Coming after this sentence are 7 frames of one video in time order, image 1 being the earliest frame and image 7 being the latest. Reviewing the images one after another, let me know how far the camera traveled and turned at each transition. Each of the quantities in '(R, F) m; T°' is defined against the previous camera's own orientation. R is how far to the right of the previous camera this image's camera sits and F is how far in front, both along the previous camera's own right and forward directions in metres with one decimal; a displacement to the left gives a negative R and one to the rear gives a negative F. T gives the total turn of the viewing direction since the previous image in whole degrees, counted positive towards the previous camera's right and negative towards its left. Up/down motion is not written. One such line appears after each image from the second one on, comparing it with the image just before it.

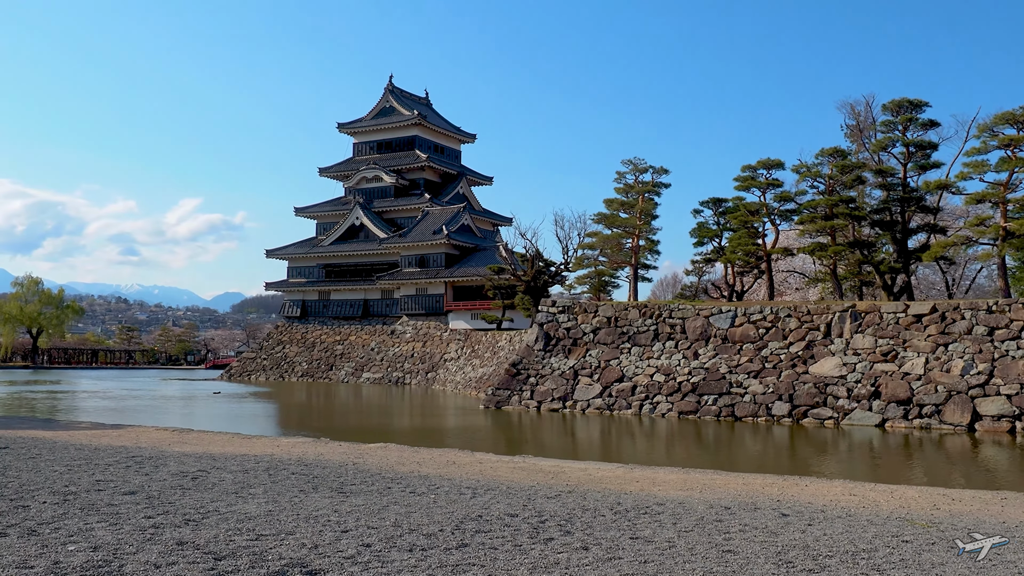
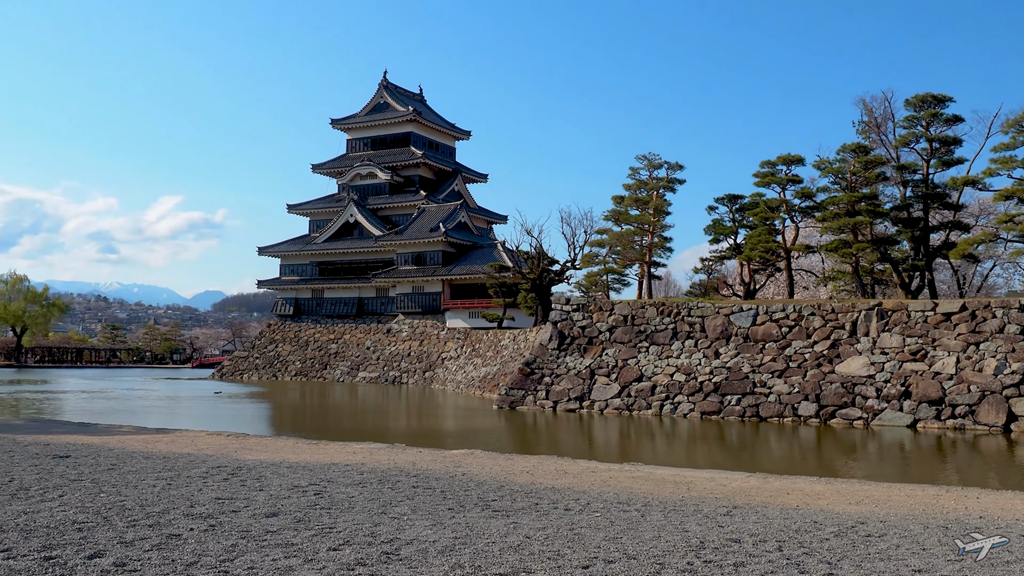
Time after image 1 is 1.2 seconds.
(-0.9, +0.5) m; +1°
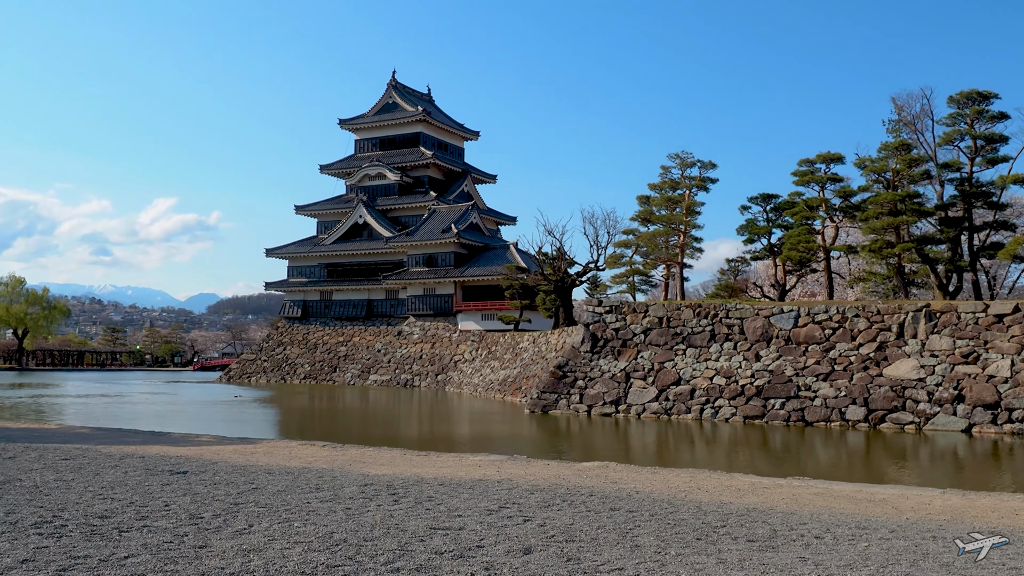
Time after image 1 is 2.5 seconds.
(-1.0, +0.5) m; 0°
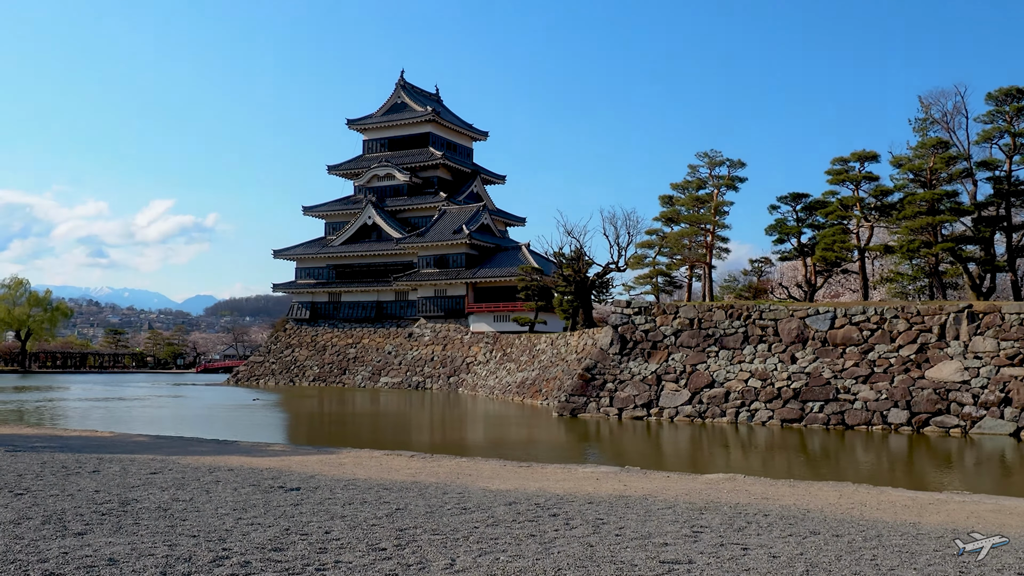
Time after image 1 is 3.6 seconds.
(-0.8, +0.4) m; 0°
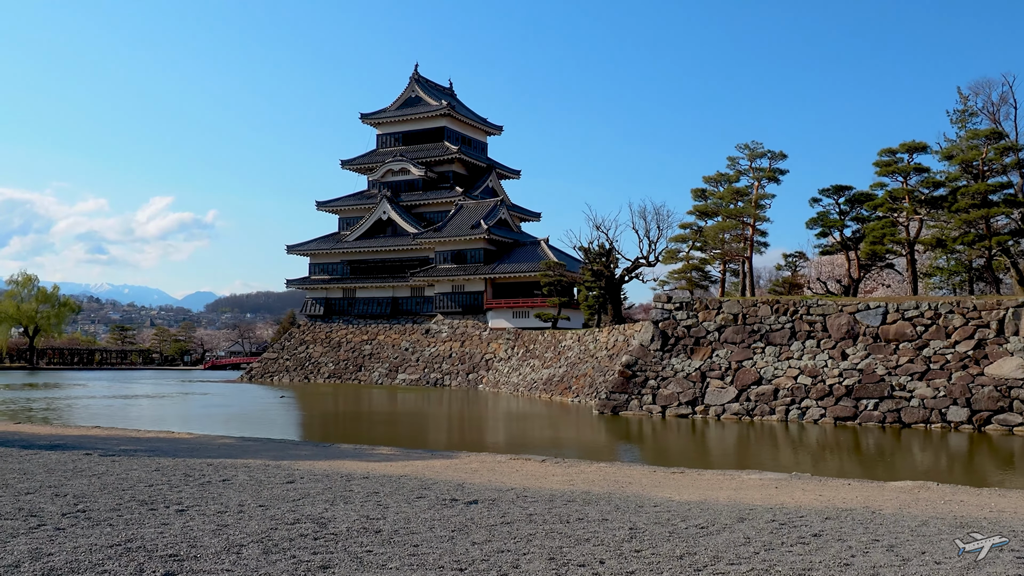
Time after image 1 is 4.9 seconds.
(-1.0, +0.5) m; 0°
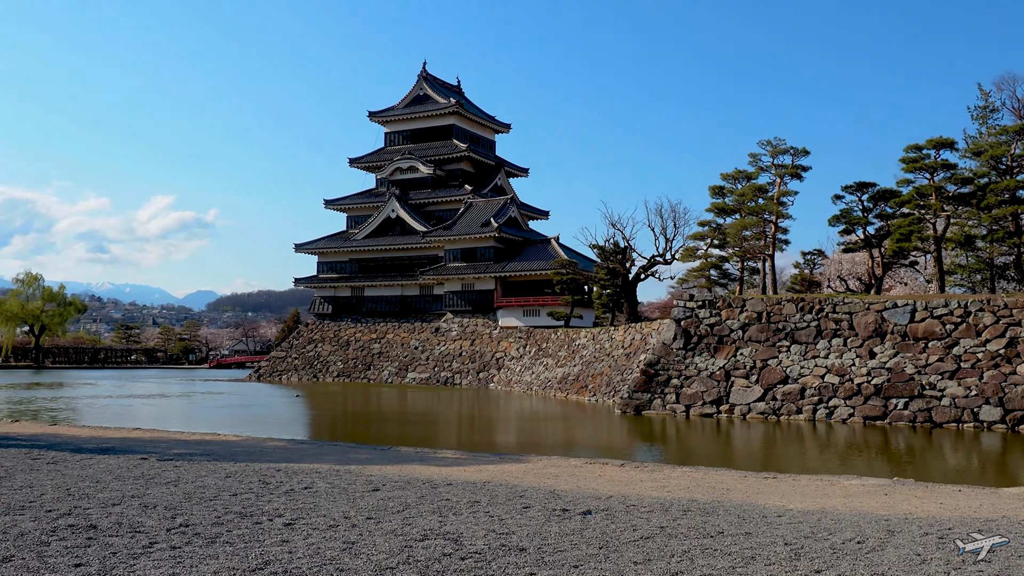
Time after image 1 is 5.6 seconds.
(-0.5, +0.2) m; 0°
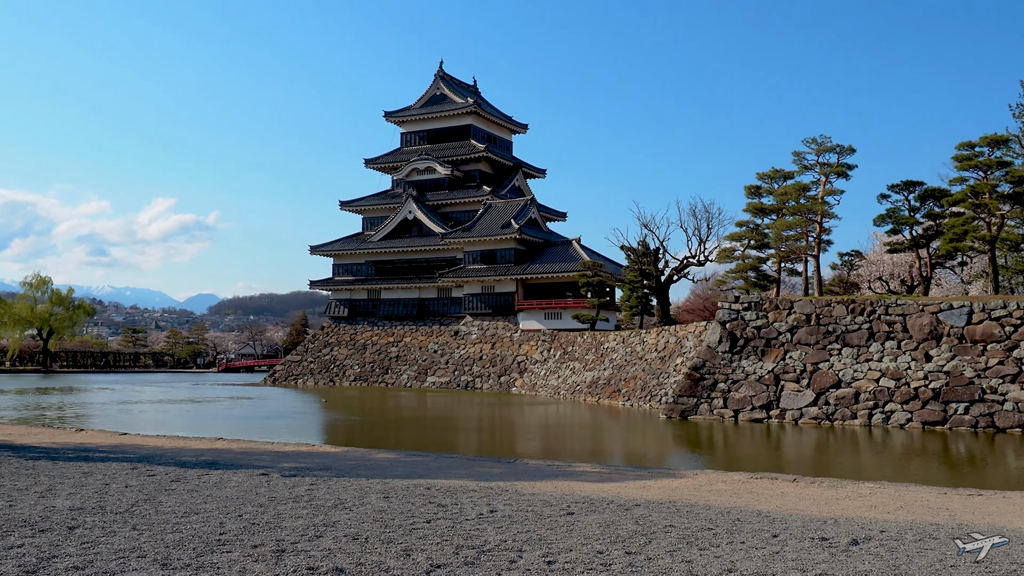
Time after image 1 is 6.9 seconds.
(-1.0, +0.4) m; 0°
